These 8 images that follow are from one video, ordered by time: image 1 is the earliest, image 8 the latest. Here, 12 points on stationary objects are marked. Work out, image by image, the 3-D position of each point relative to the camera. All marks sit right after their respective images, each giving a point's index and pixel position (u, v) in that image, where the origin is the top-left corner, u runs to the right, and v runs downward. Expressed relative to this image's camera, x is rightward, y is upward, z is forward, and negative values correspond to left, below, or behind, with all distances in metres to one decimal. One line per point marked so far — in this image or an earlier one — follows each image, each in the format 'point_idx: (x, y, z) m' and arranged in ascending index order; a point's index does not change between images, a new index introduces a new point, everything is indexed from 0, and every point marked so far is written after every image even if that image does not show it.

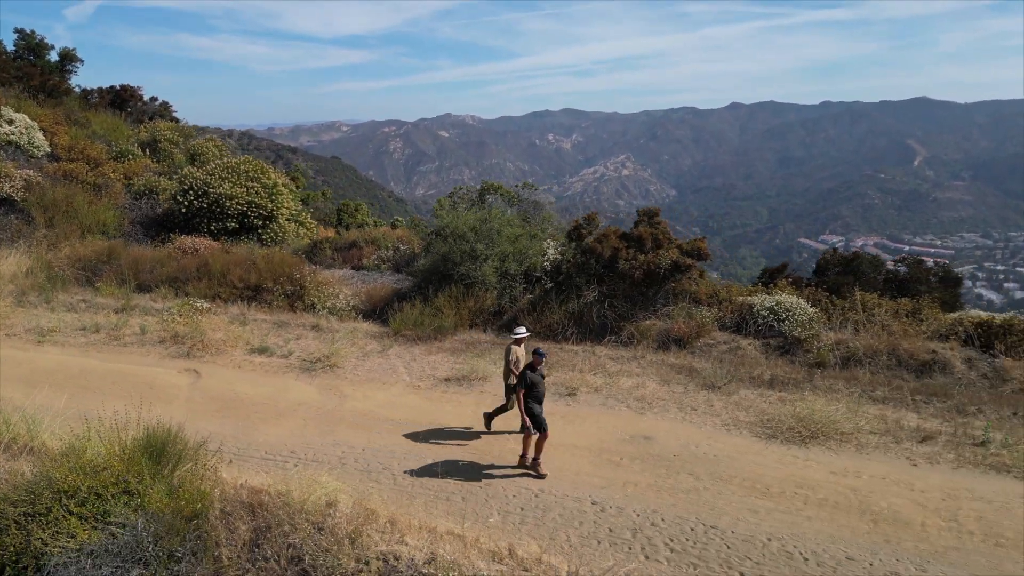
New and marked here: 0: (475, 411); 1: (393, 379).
0: (-0.4, -1.3, +7.8) m
1: (-1.4, -1.1, +8.5) m
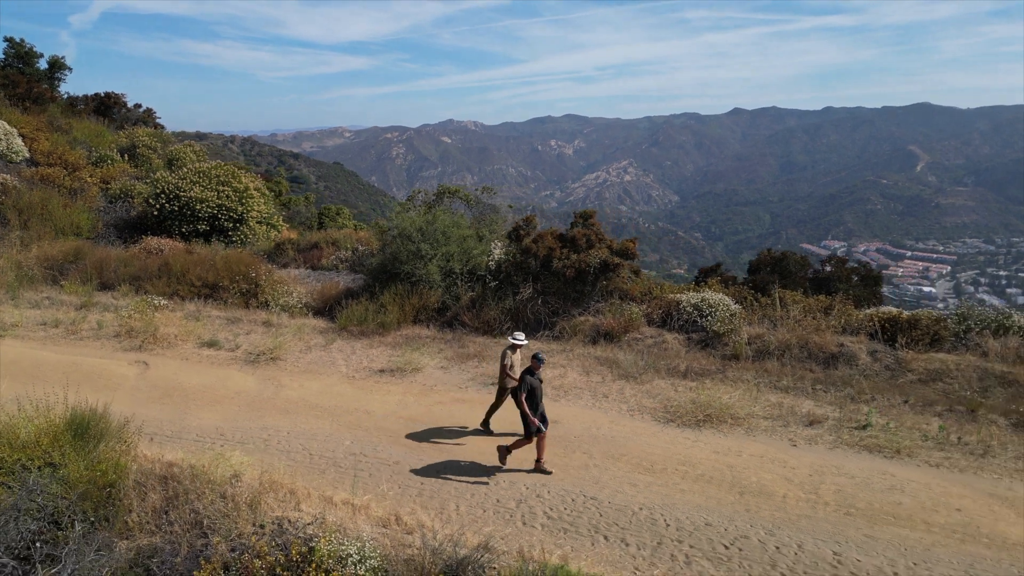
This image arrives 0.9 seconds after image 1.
0: (-1.3, -1.3, +8.3) m
1: (-2.3, -1.1, +9.1) m
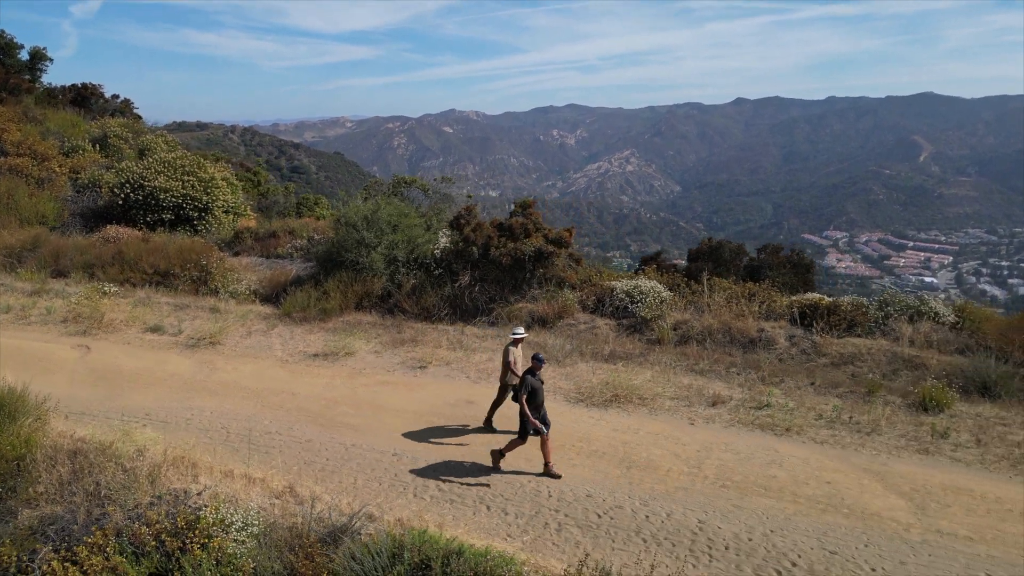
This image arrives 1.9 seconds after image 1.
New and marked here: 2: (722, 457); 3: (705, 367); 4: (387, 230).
0: (-2.3, -1.1, +8.6) m
1: (-3.3, -0.9, +9.4) m
2: (+2.0, -1.6, +6.8) m
3: (+2.5, -1.0, +8.9) m
4: (-2.1, +0.9, +11.5) m
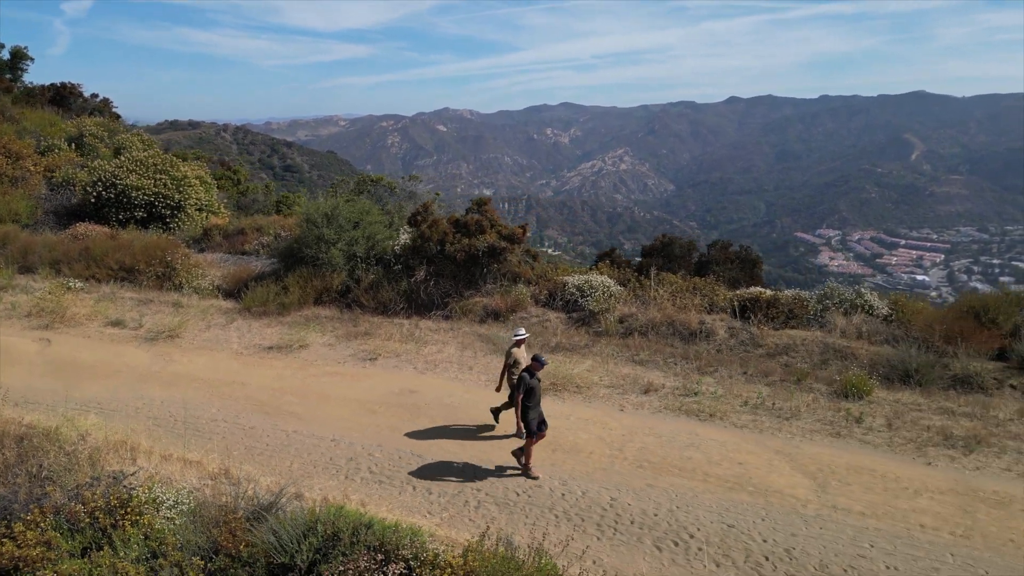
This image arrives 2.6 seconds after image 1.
0: (-3.0, -1.0, +8.9) m
1: (-4.0, -0.8, +9.7) m
2: (+1.3, -1.5, +7.1) m
3: (+1.8, -0.9, +9.3) m
4: (-2.8, +1.0, +11.8) m
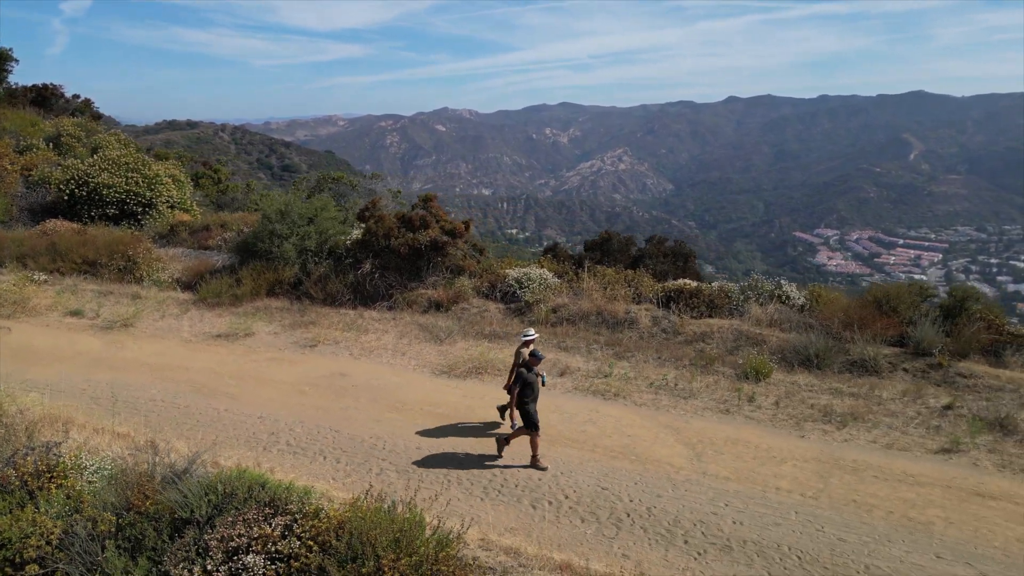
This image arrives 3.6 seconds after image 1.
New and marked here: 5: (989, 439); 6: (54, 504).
0: (-3.9, -0.9, +9.5) m
1: (-4.9, -0.7, +10.3) m
2: (+0.4, -1.4, +7.7) m
3: (+0.8, -0.8, +9.9) m
4: (-3.7, +1.1, +12.4) m
5: (+4.8, -1.5, +7.1) m
6: (-3.6, -1.7, +5.6) m
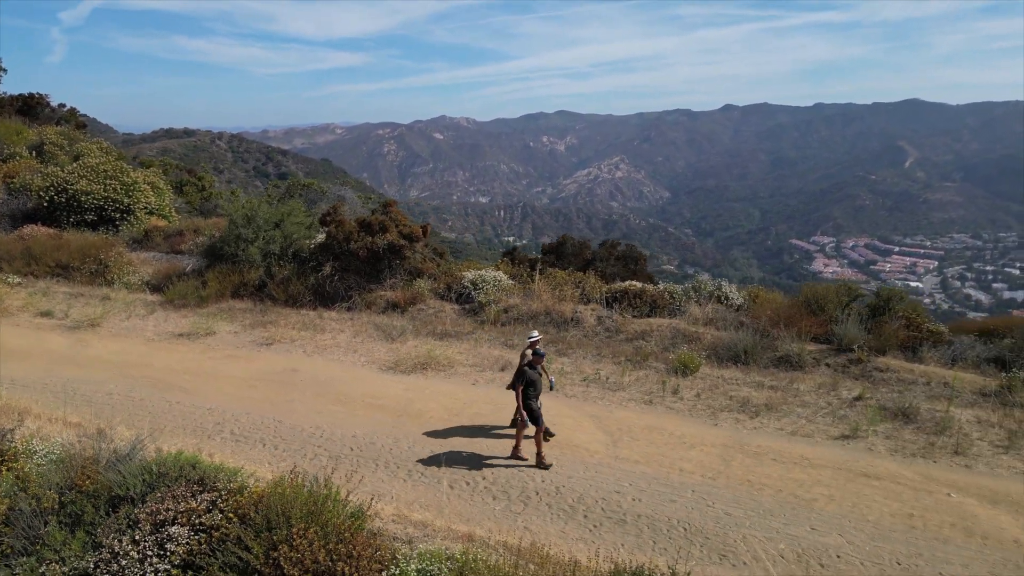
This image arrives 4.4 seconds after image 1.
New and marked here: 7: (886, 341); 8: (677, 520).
0: (-4.7, -0.9, +10.0) m
1: (-5.7, -0.7, +10.7) m
2: (-0.4, -1.4, +8.2) m
3: (0.0, -0.8, +10.3) m
4: (-4.5, +1.1, +12.9) m
5: (+4.1, -1.5, +7.6) m
6: (-4.4, -1.7, +6.0) m
7: (+5.1, -0.7, +9.6) m
8: (+1.4, -1.9, +5.9) m
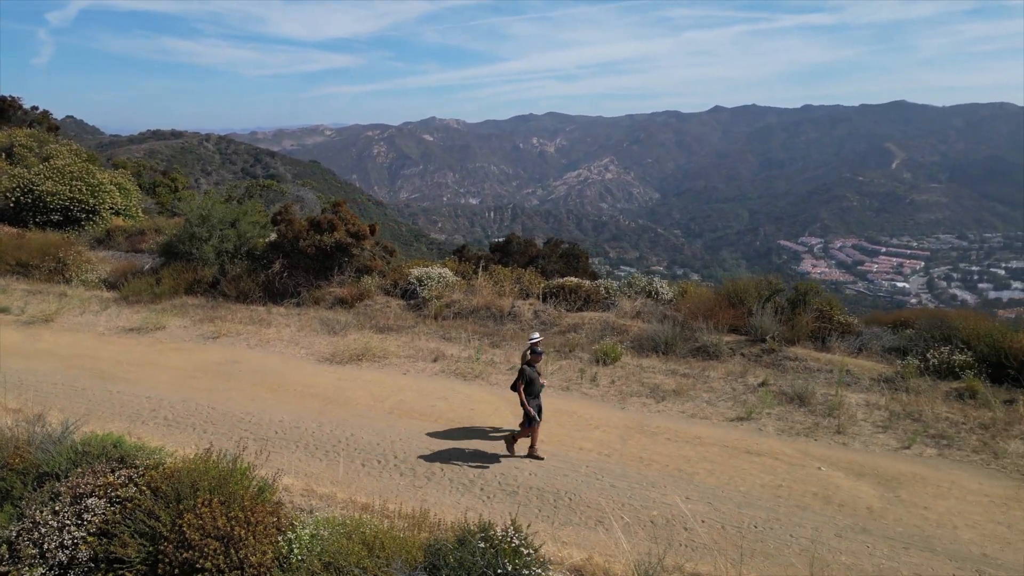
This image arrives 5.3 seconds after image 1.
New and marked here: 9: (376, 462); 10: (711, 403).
0: (-5.6, -0.8, +10.4) m
1: (-6.7, -0.6, +11.1) m
2: (-1.3, -1.3, +8.7) m
3: (-0.9, -0.7, +10.8) m
4: (-5.5, +1.2, +13.3) m
5: (+3.1, -1.4, +8.2) m
6: (-5.3, -1.6, +6.5) m
7: (+4.1, -0.6, +10.2) m
8: (+0.5, -1.9, +6.4) m
9: (-1.4, -1.7, +6.9) m
10: (+2.4, -1.4, +8.4) m
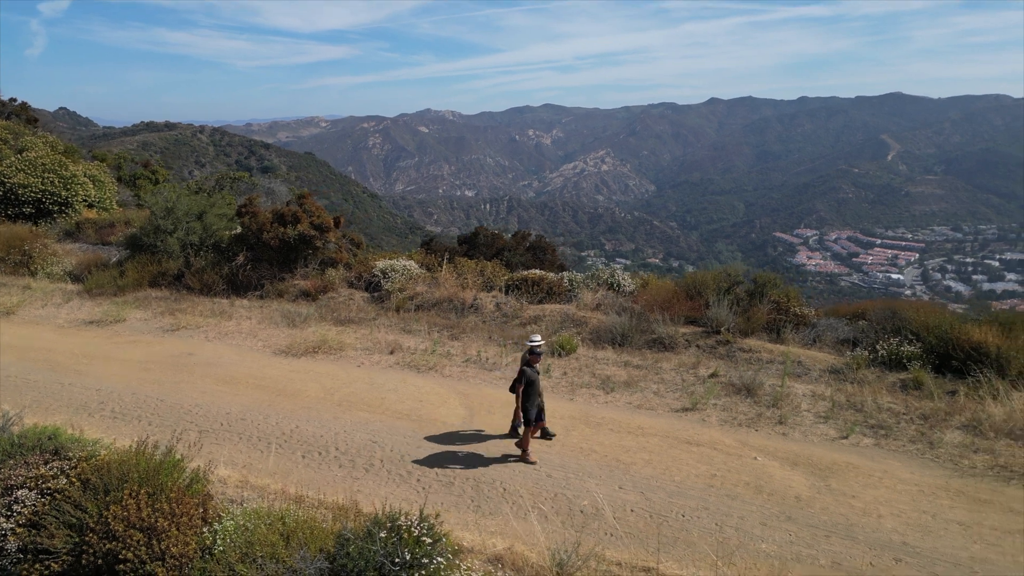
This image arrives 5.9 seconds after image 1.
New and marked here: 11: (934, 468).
0: (-6.3, -0.7, +10.4) m
1: (-7.3, -0.5, +11.1) m
2: (-1.9, -1.2, +8.7) m
3: (-1.6, -0.6, +10.9) m
4: (-6.2, +1.3, +13.3) m
5: (+2.5, -1.3, +8.2) m
6: (-5.9, -1.5, +6.5) m
7: (+3.5, -0.5, +10.3) m
8: (-0.1, -1.8, +6.4) m
9: (-2.0, -1.6, +7.0) m
10: (+1.8, -1.3, +8.4) m
11: (+4.0, -1.7, +6.6) m
